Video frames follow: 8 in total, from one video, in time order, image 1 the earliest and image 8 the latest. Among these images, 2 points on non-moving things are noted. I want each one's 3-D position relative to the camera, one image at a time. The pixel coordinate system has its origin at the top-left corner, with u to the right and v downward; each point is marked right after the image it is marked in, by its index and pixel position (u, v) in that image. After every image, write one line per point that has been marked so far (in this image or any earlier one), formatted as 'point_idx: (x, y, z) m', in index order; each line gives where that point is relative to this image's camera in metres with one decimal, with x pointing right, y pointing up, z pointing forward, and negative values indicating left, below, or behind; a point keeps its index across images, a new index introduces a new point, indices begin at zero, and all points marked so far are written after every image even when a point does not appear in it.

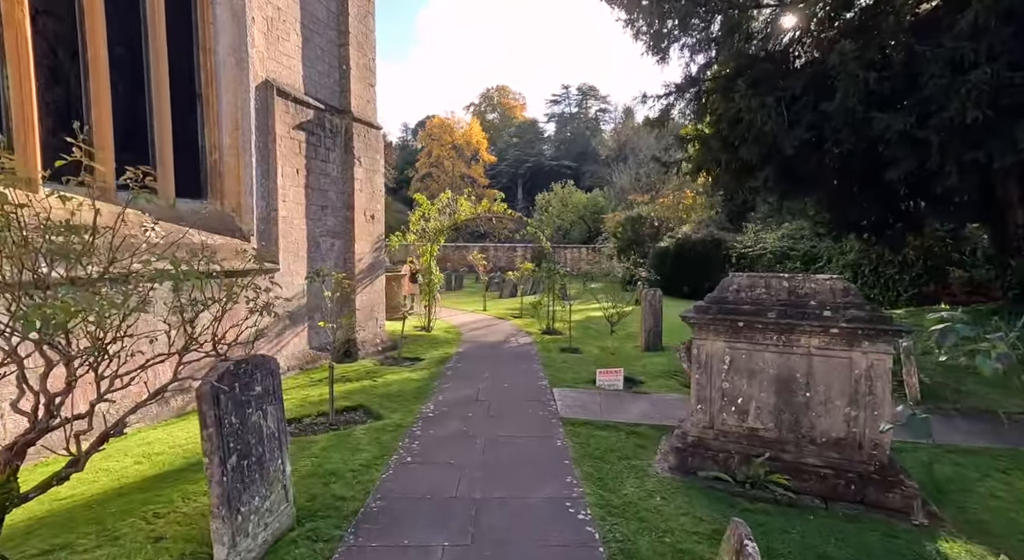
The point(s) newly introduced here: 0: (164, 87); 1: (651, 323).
0: (-2.8, +1.6, +4.7) m
1: (+2.1, -0.6, +8.8) m
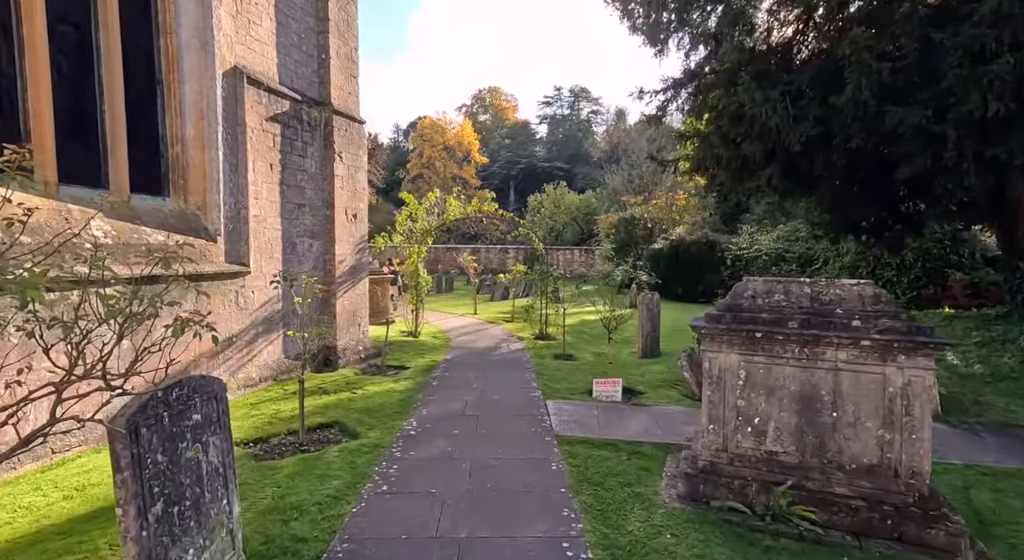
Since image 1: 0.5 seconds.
0: (-2.9, +1.5, +4.3) m
1: (+2.0, -0.7, +8.4) m
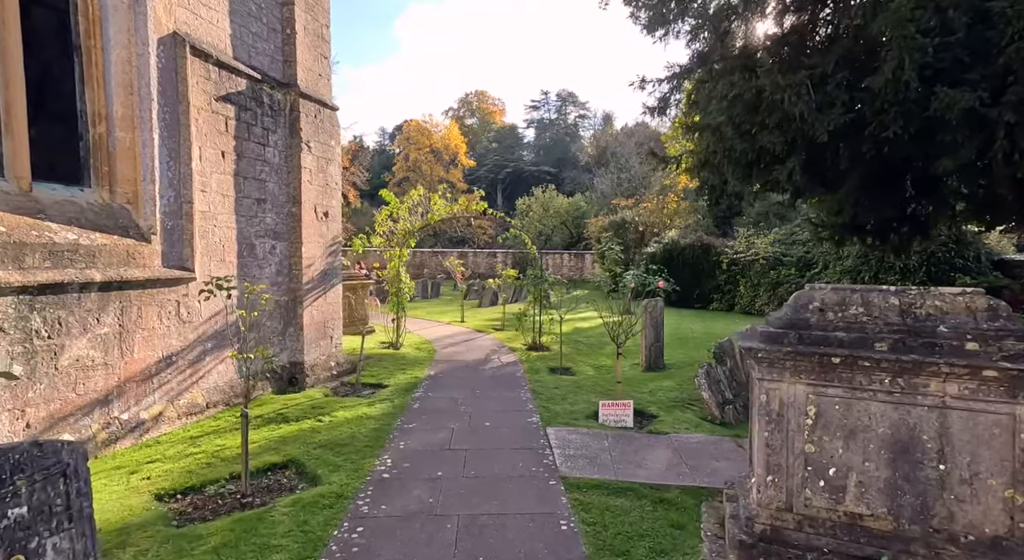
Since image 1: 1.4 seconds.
0: (-2.9, +1.5, +3.4) m
1: (+1.8, -0.8, +7.7) m
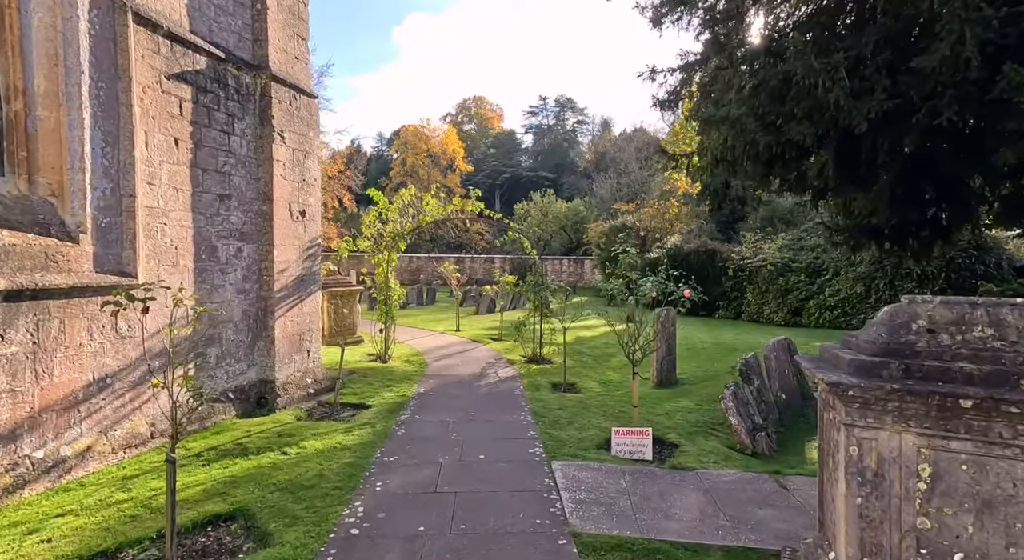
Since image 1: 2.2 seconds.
0: (-2.9, +1.4, +2.7) m
1: (+1.8, -0.8, +7.0) m
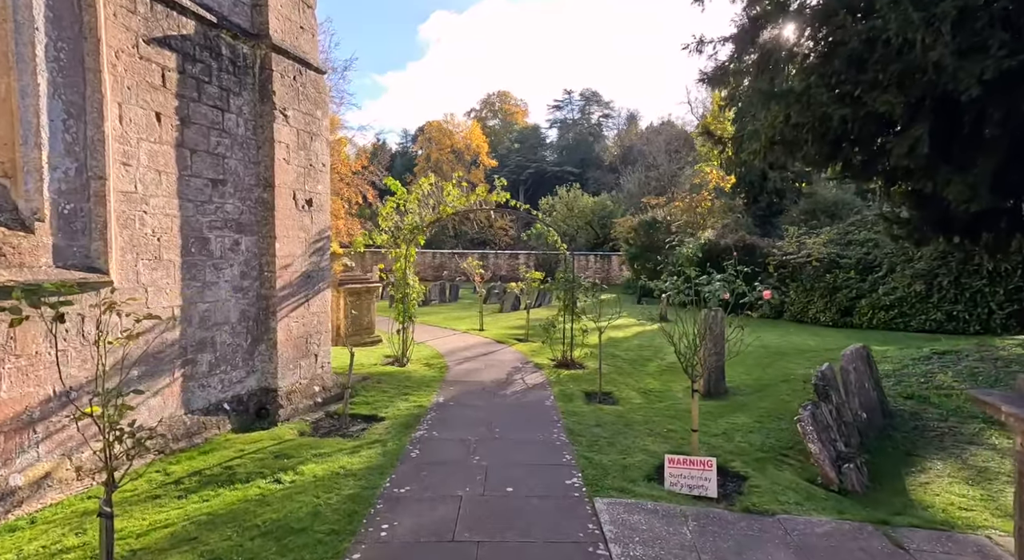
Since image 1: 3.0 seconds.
0: (-2.8, +1.5, +2.2) m
1: (+2.1, -0.8, +6.2) m
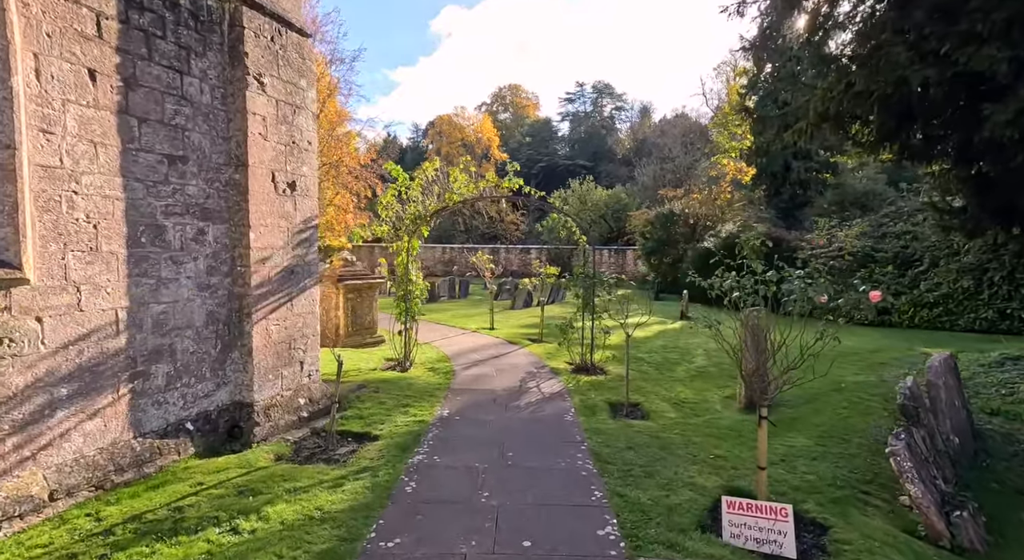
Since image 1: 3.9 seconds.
0: (-2.7, +1.5, +1.4) m
1: (+2.3, -0.8, +5.4) m
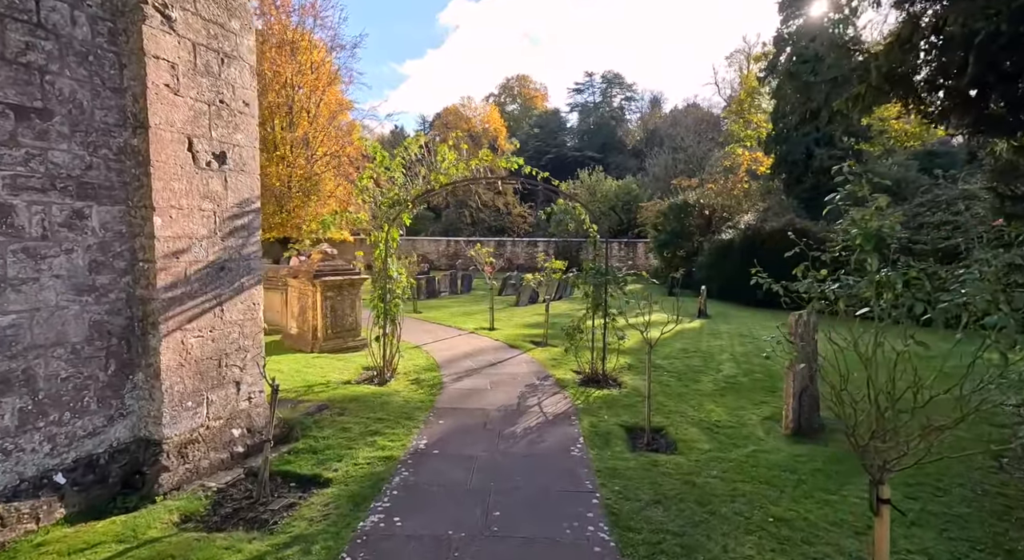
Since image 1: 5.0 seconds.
0: (-2.8, +1.4, +0.4) m
1: (+2.2, -0.8, +4.4) m
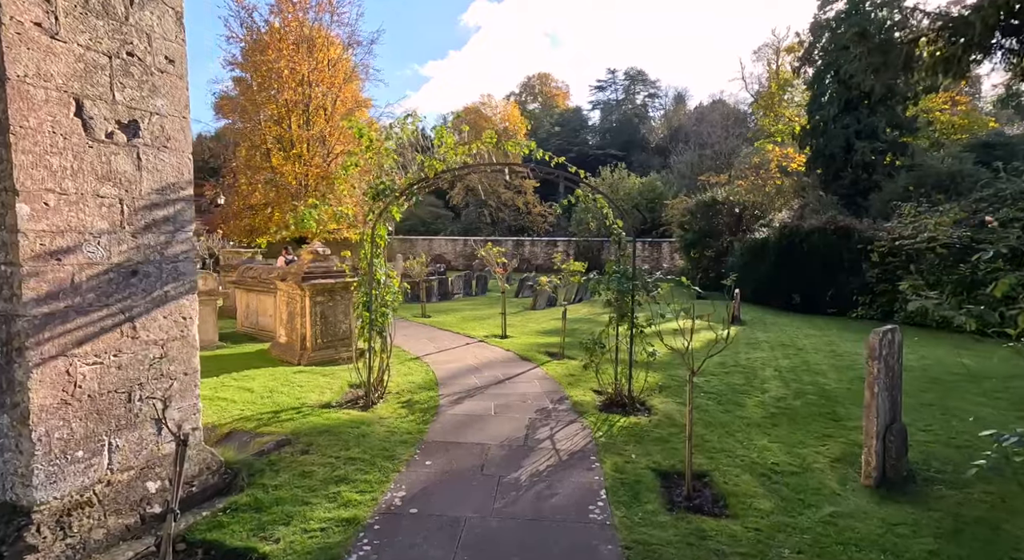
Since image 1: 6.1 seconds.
0: (-2.9, +1.4, -0.4) m
1: (+2.2, -0.8, +3.4) m
